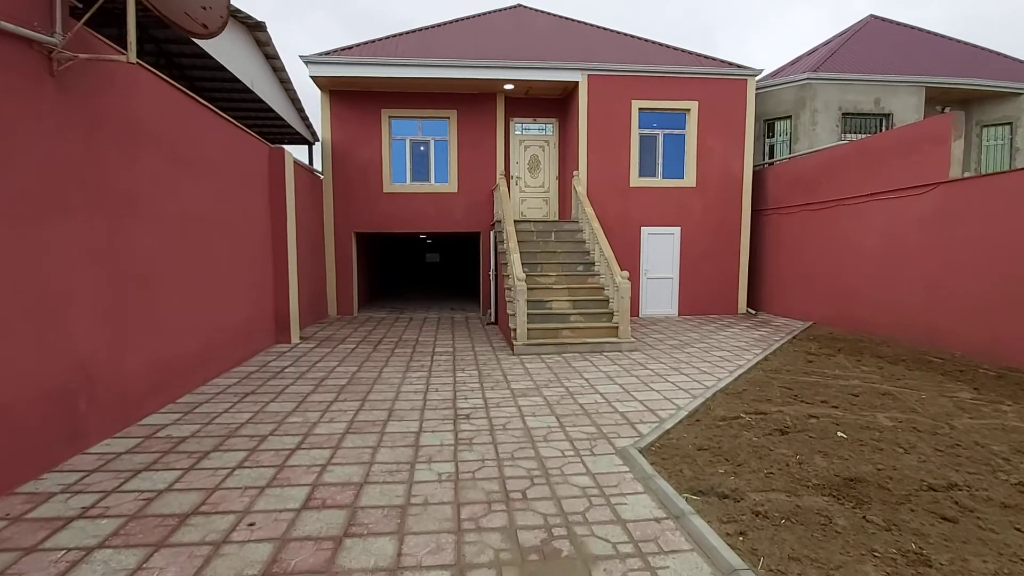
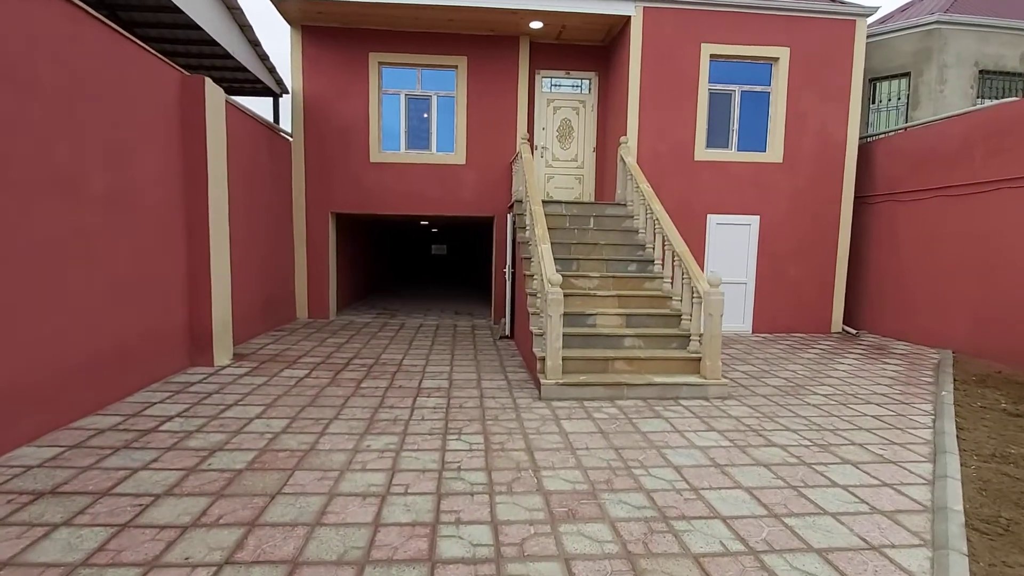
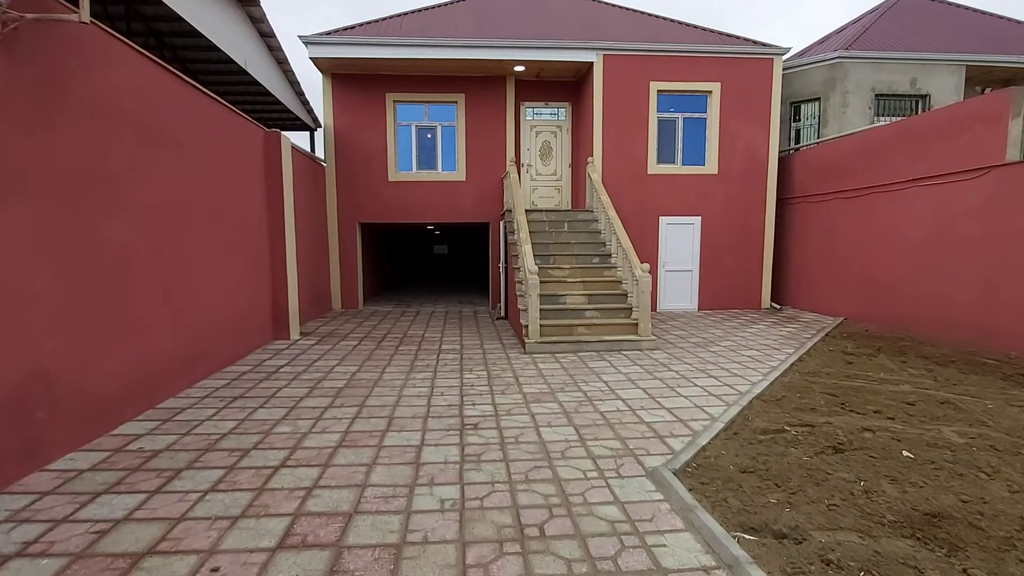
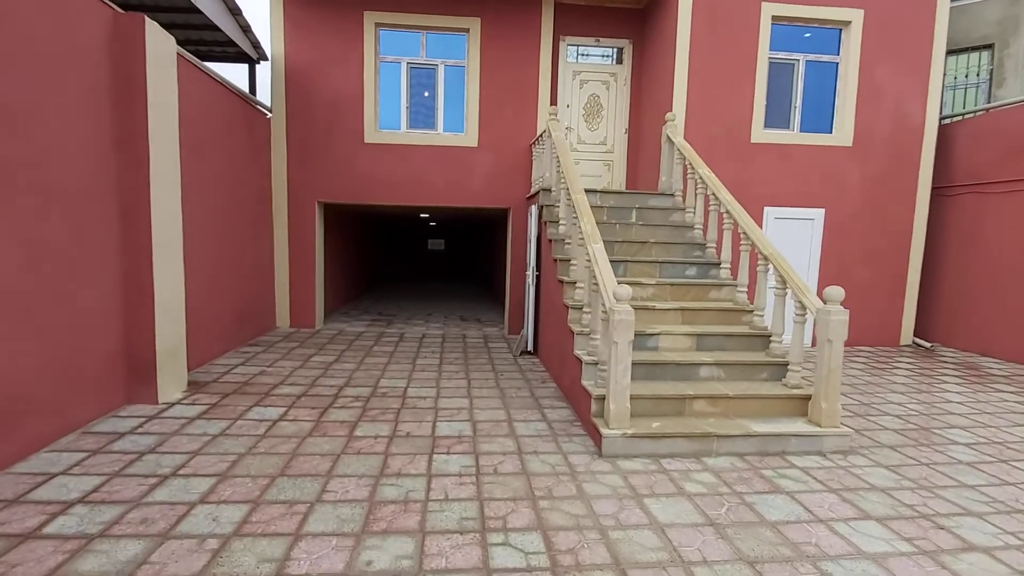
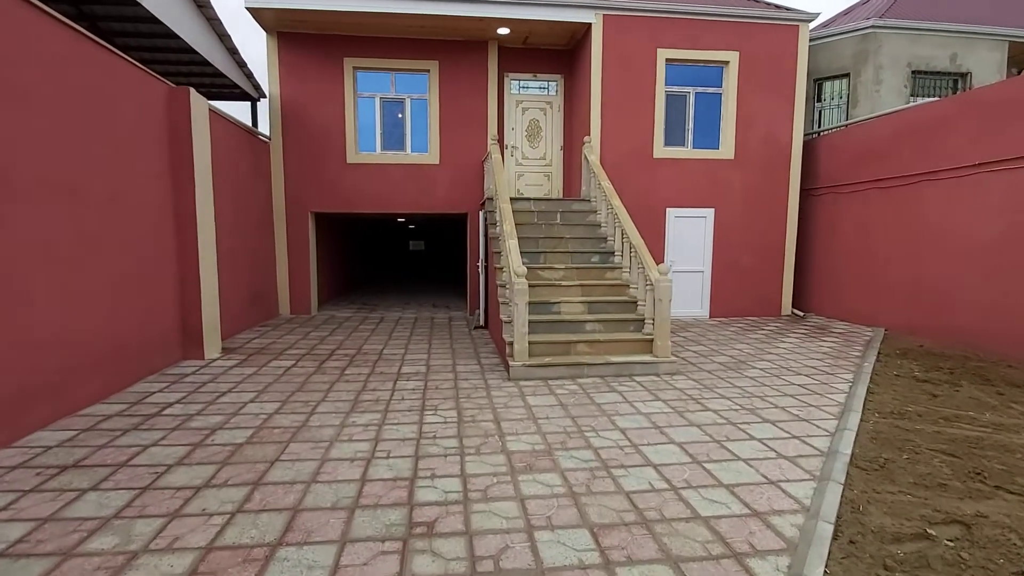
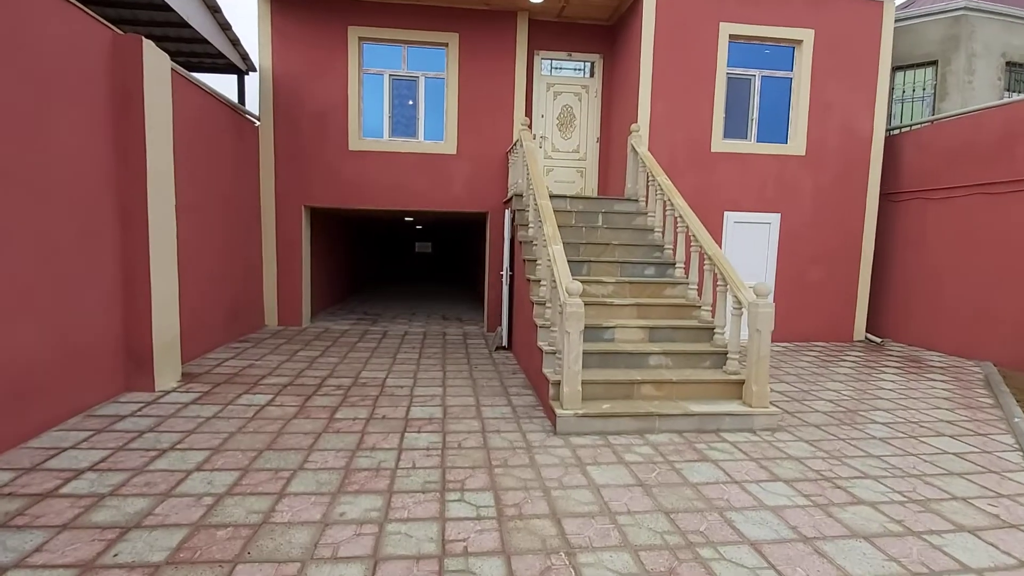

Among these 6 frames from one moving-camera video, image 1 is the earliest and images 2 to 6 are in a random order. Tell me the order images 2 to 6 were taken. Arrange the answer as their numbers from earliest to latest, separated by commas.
3, 5, 2, 6, 4
